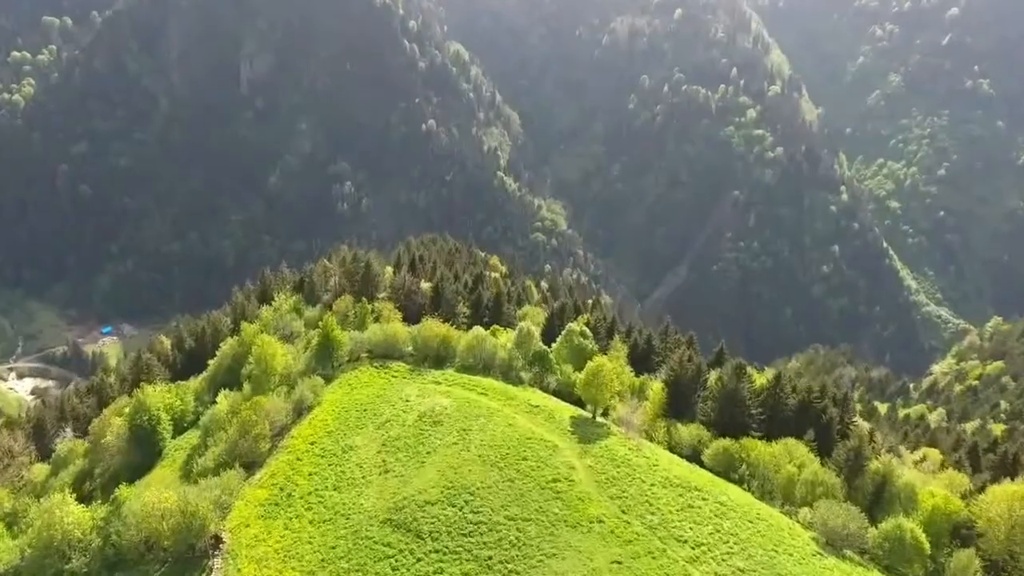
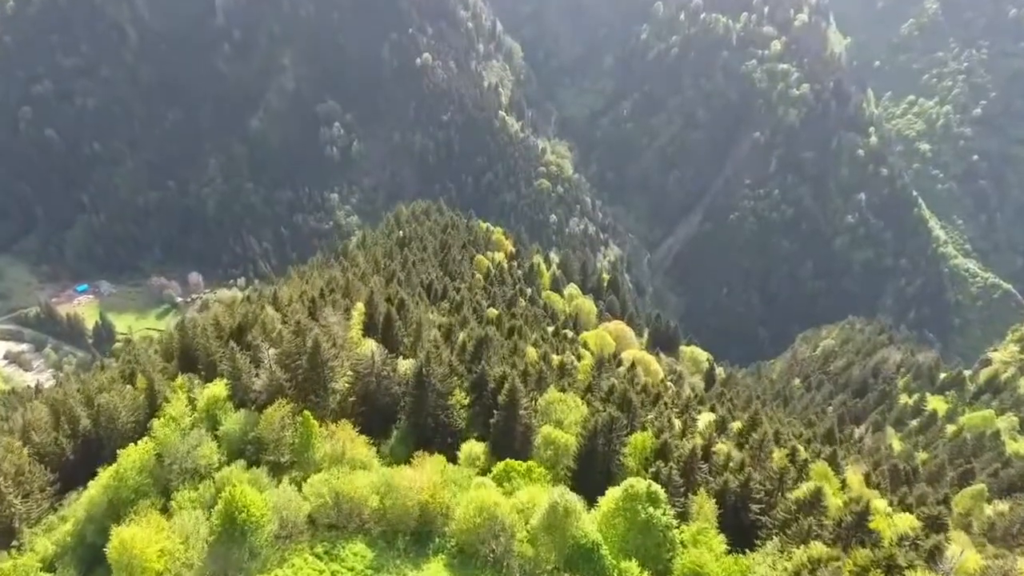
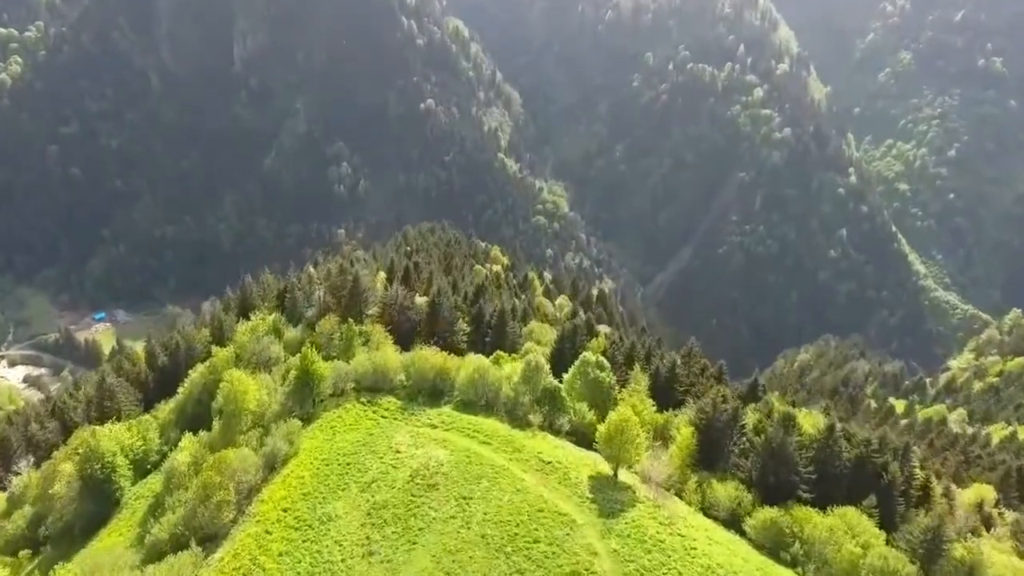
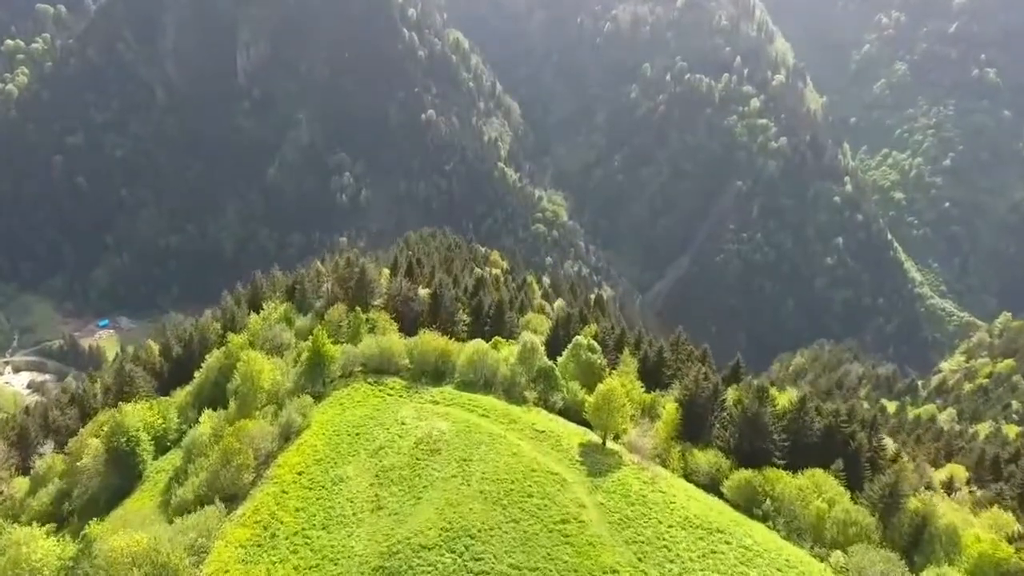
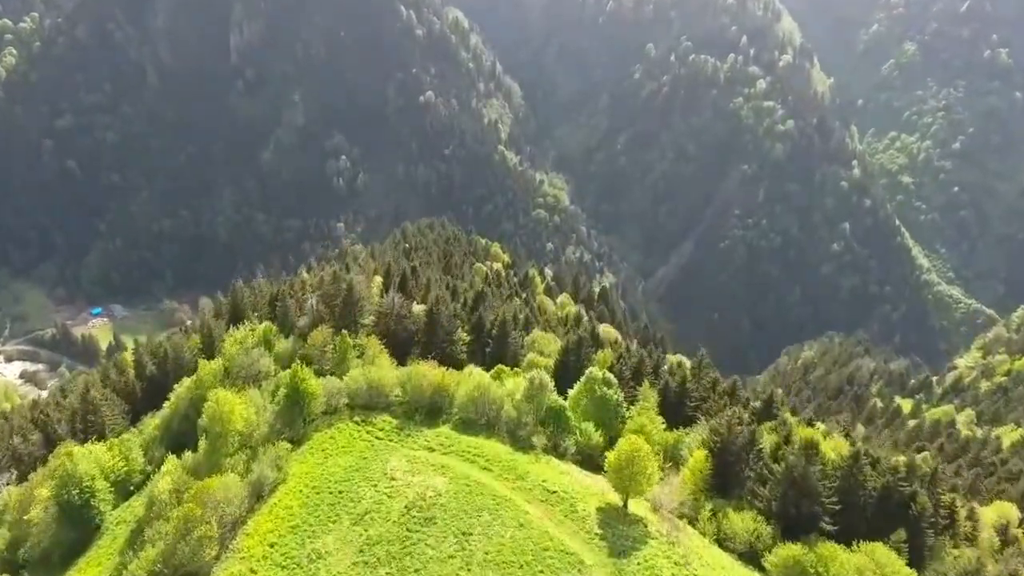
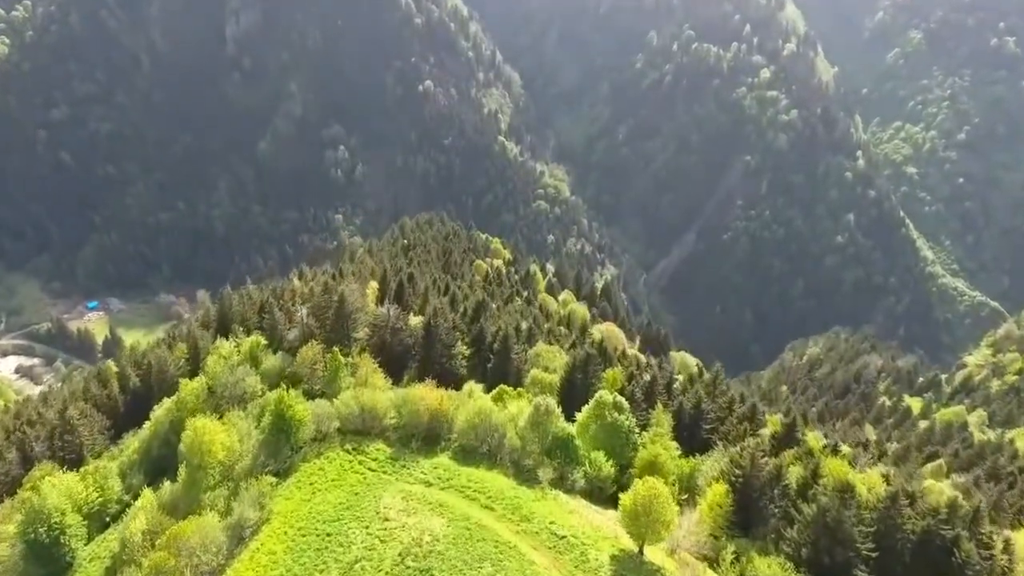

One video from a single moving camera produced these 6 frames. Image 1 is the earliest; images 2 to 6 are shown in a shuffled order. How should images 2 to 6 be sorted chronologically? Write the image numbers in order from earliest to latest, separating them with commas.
4, 3, 5, 6, 2
